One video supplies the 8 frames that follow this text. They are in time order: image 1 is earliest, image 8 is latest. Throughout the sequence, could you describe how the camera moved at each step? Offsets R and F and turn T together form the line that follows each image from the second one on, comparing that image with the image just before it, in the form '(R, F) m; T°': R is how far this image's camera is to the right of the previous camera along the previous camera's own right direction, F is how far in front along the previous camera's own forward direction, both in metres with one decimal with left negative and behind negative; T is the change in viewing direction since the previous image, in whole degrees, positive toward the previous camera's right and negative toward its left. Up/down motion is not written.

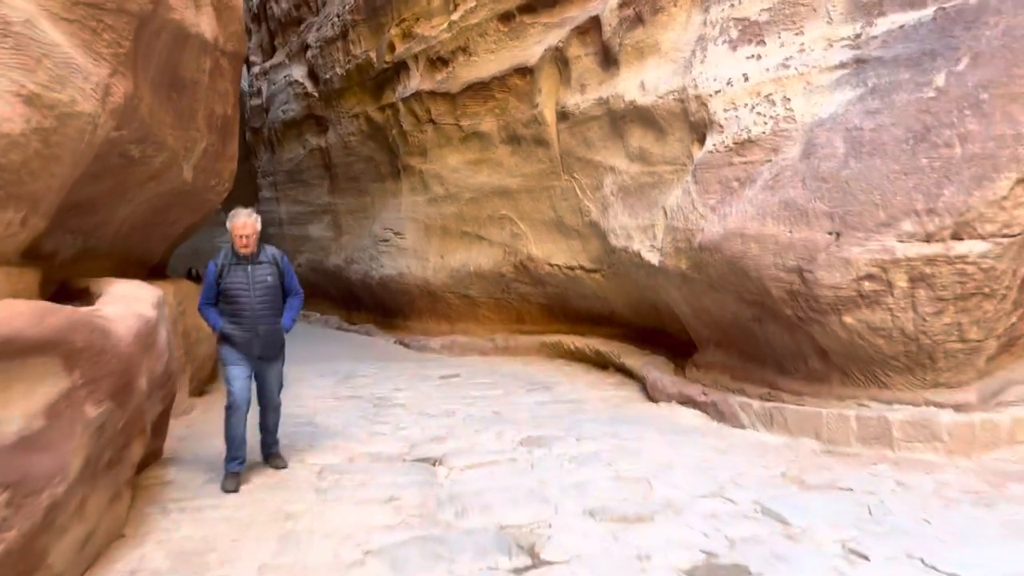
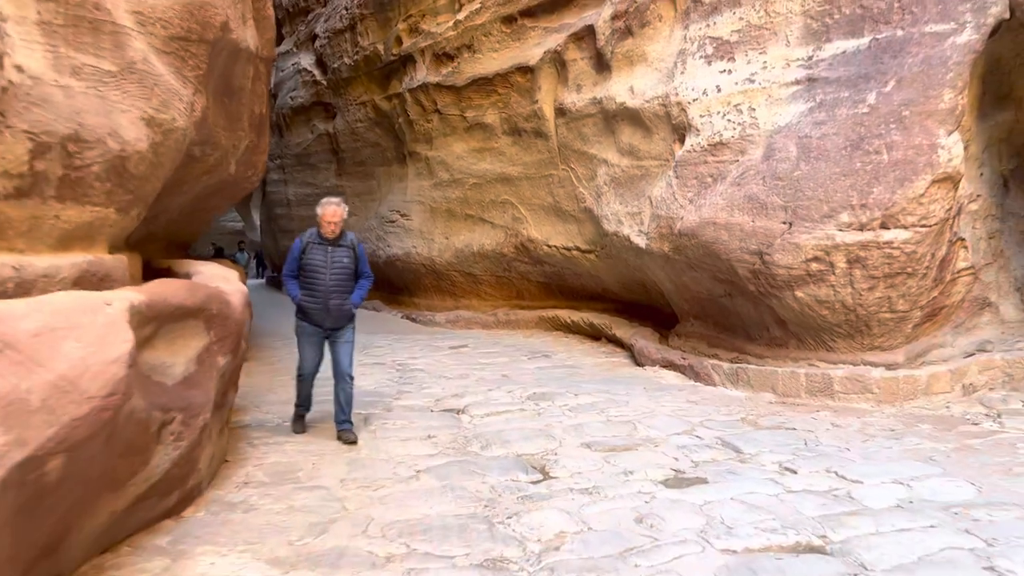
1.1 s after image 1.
(-0.1, -0.7) m; 0°
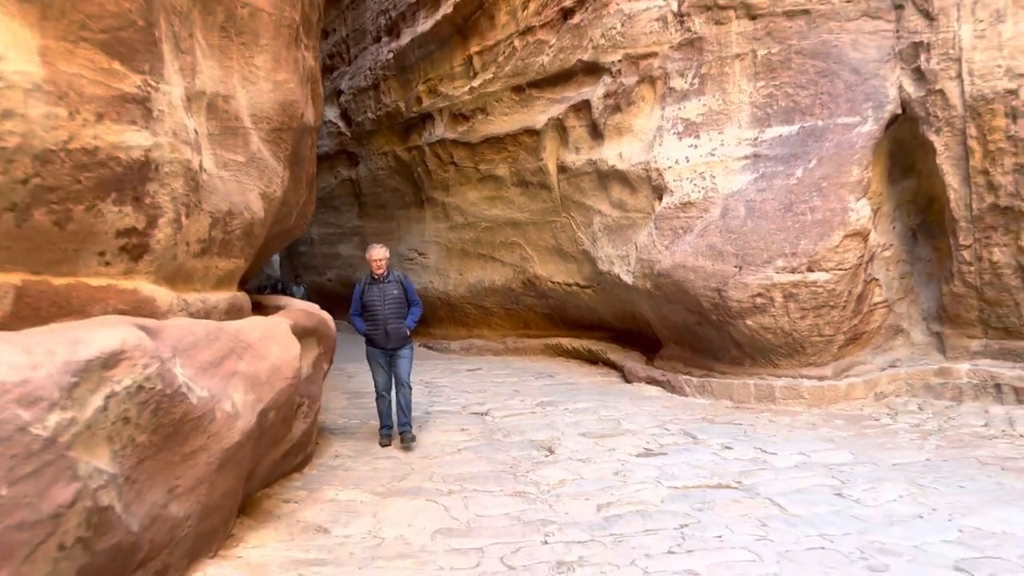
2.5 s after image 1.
(-0.1, -1.2) m; 0°
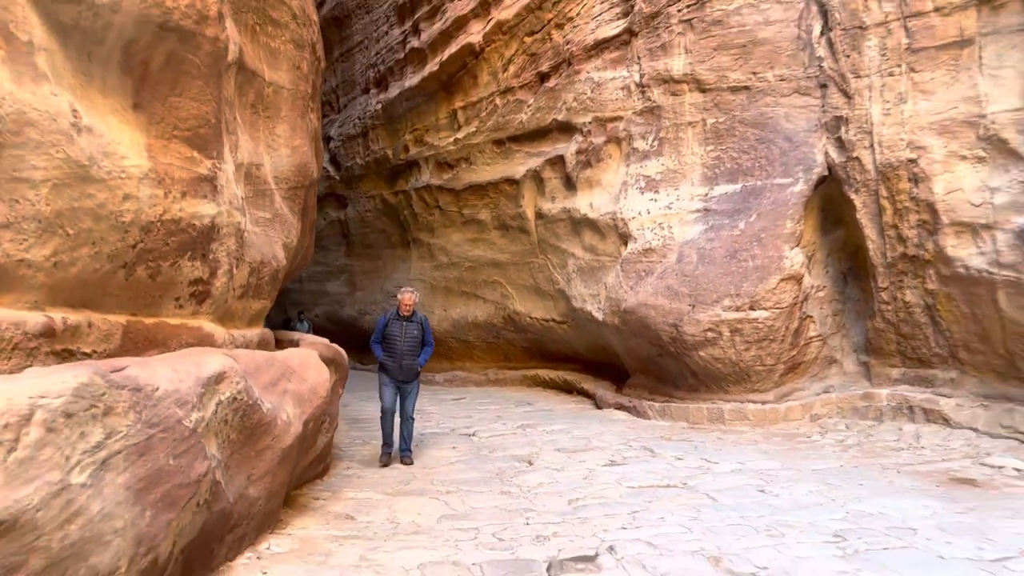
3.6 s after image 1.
(0.0, -0.8) m; +2°
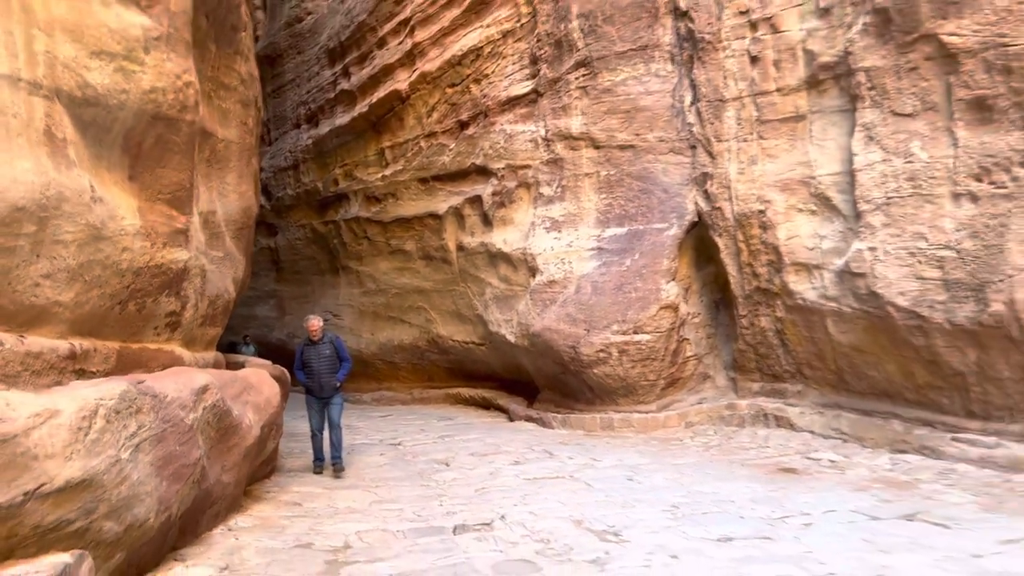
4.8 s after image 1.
(+0.1, -1.0) m; +5°
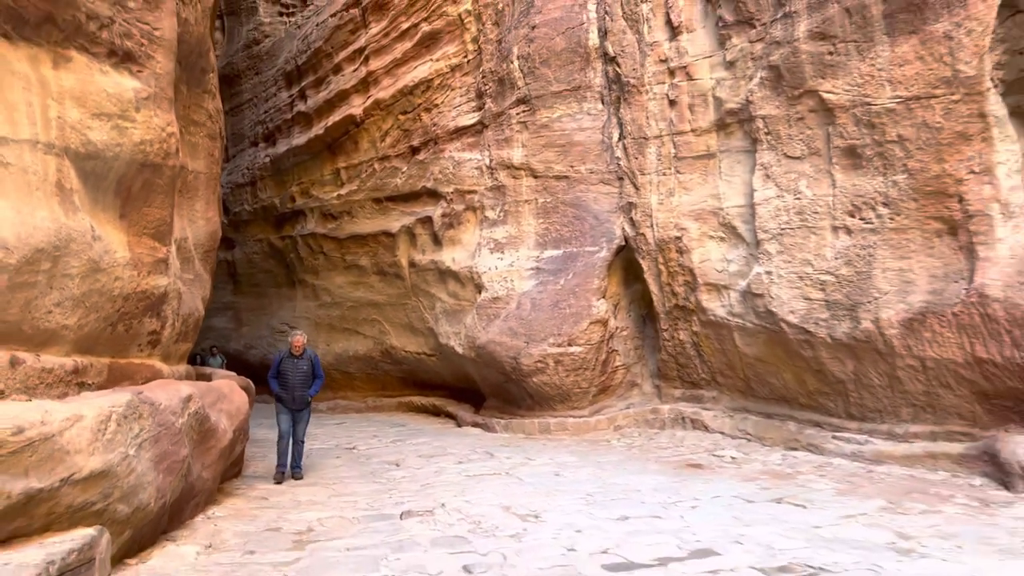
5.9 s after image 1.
(+0.1, -0.7) m; +3°
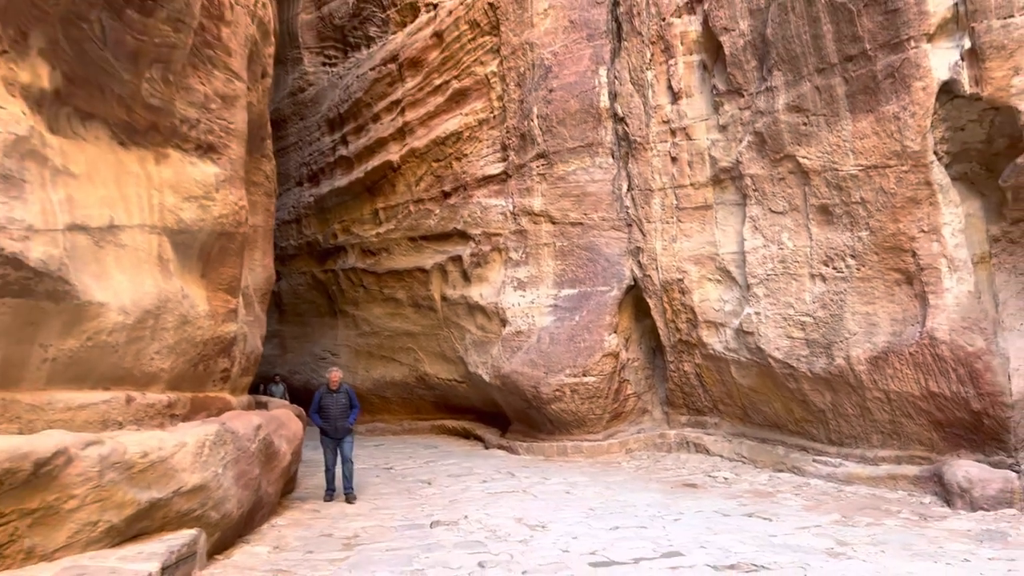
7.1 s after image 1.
(+0.2, -0.9) m; -2°
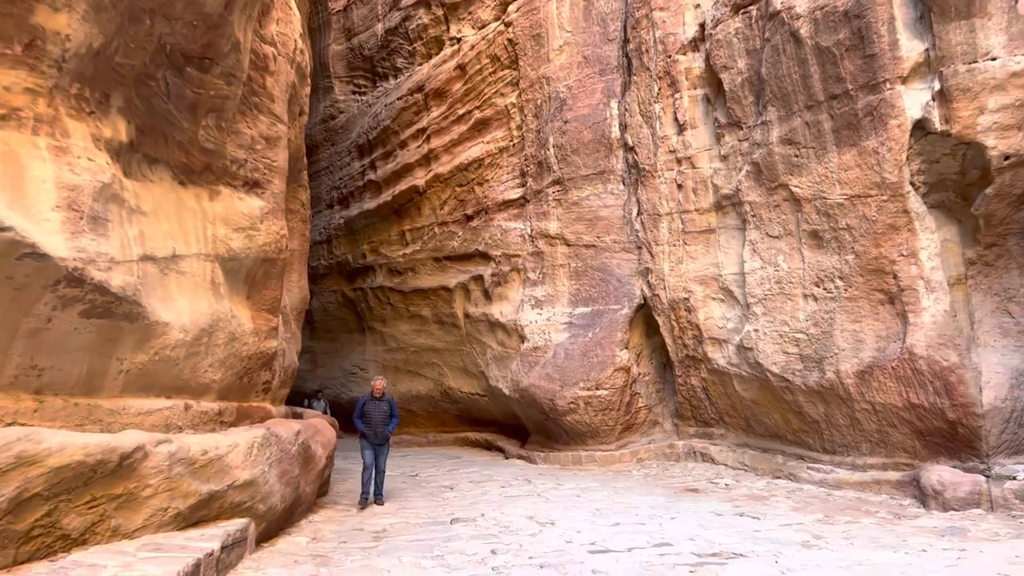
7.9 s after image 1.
(+0.1, -0.6) m; -2°
